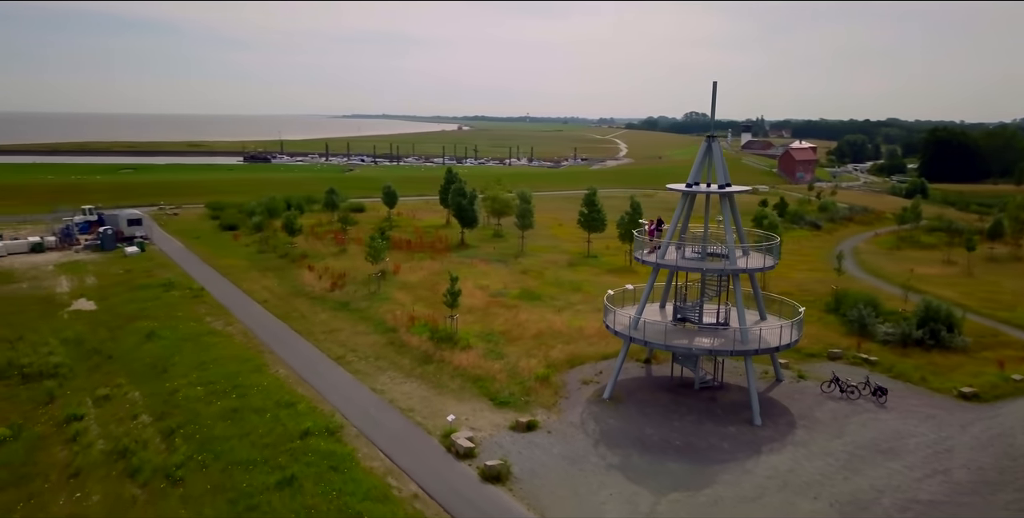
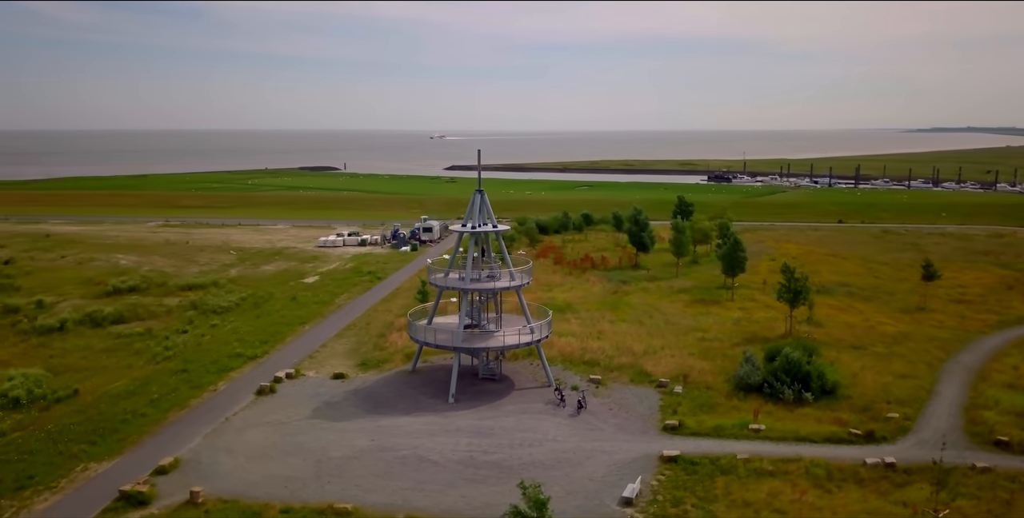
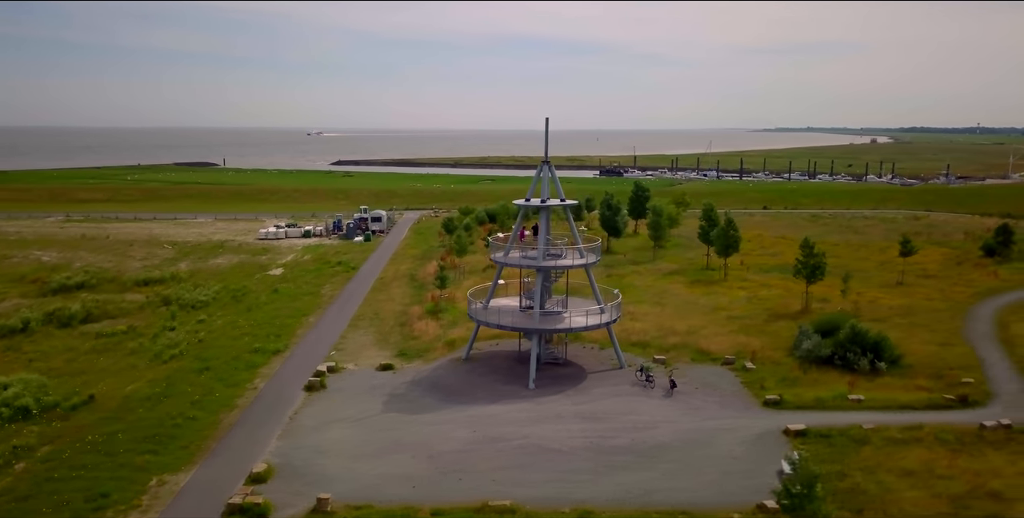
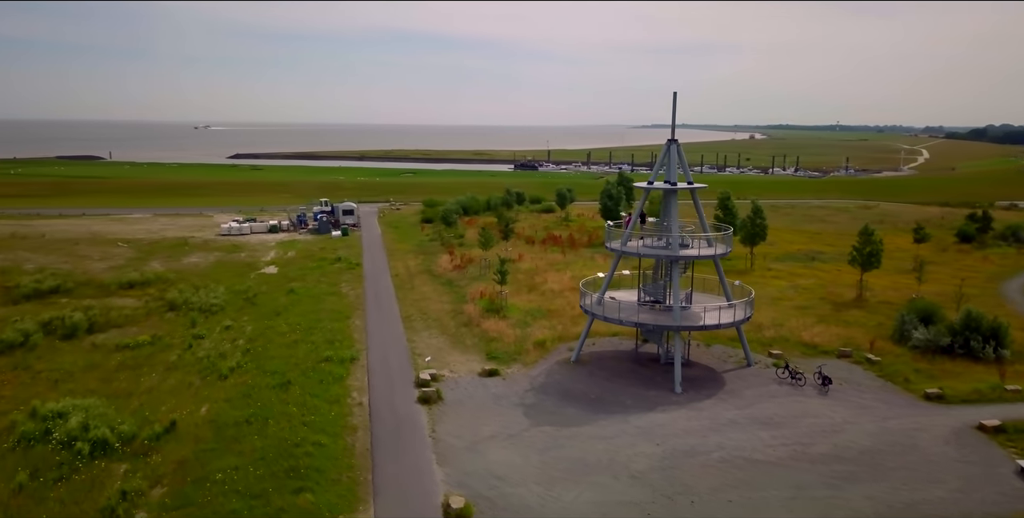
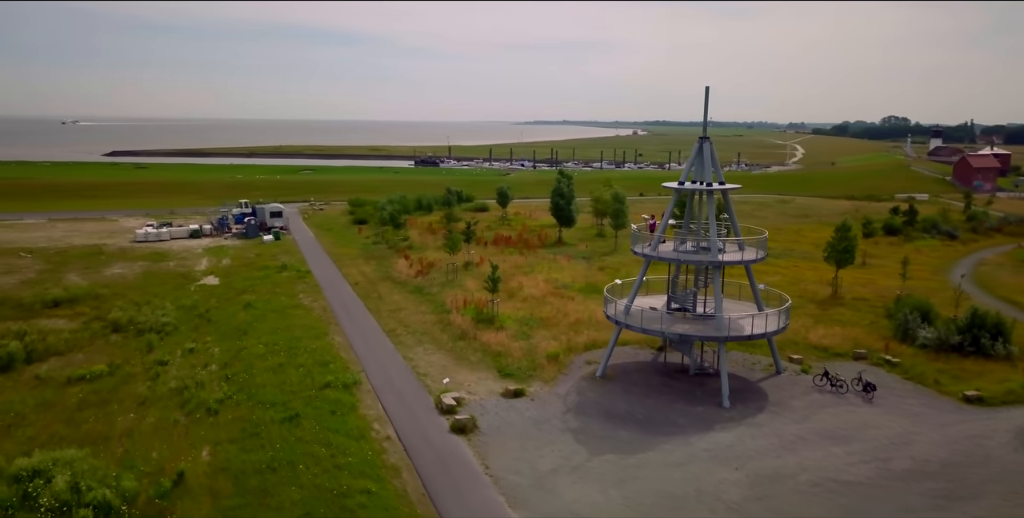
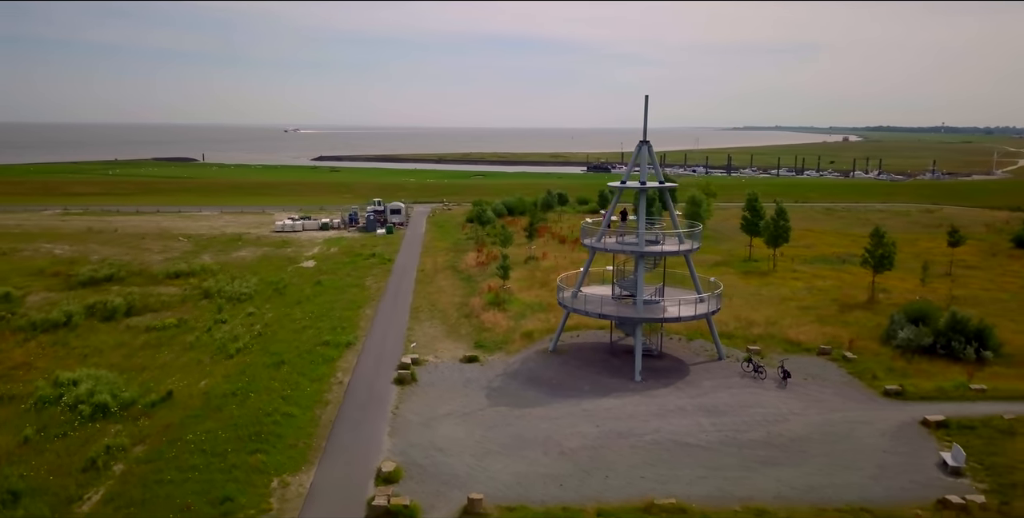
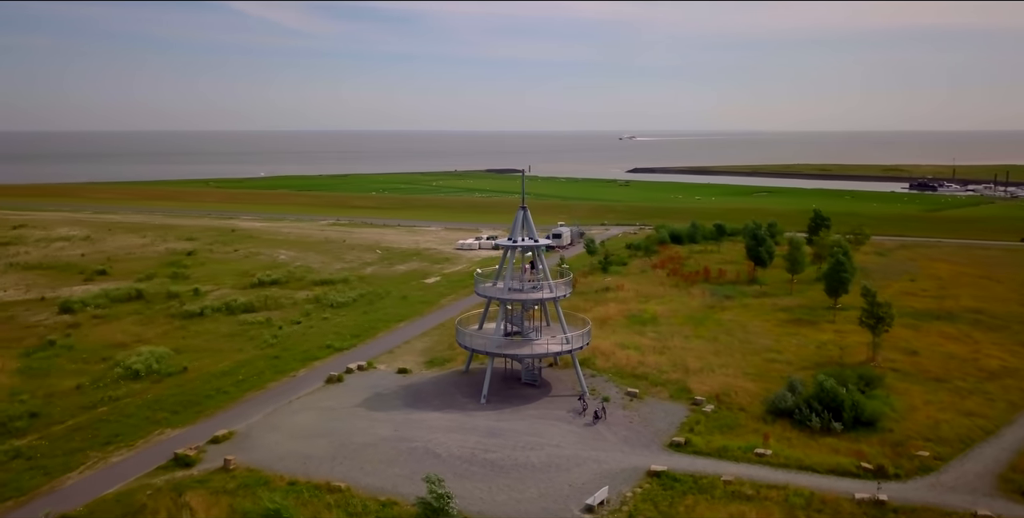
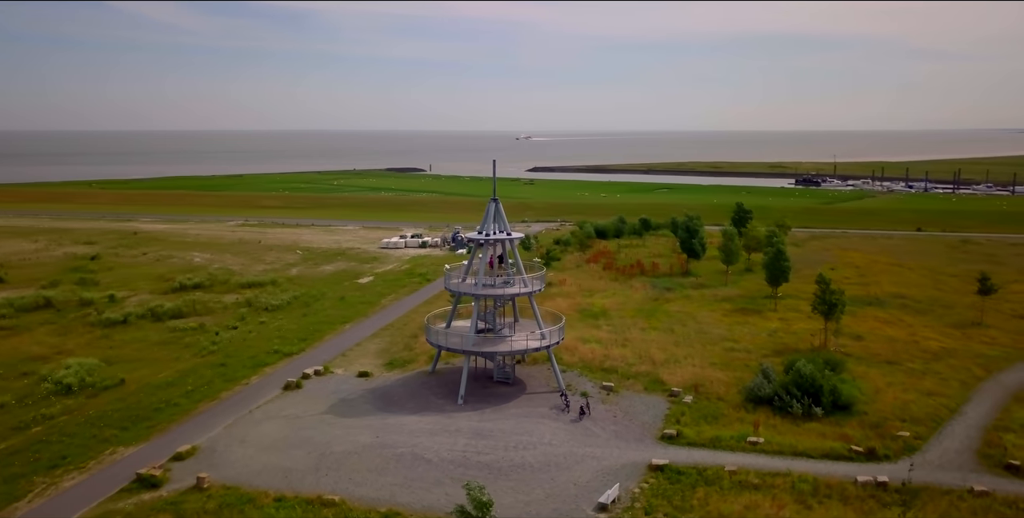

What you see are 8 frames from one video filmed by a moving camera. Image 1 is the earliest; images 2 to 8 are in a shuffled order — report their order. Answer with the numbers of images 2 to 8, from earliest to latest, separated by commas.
5, 4, 6, 3, 2, 8, 7
